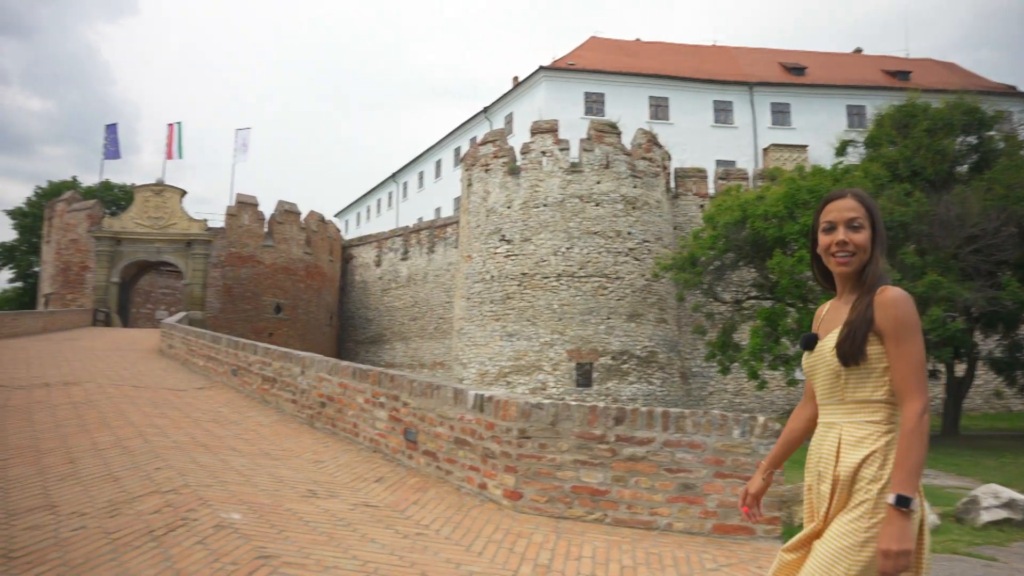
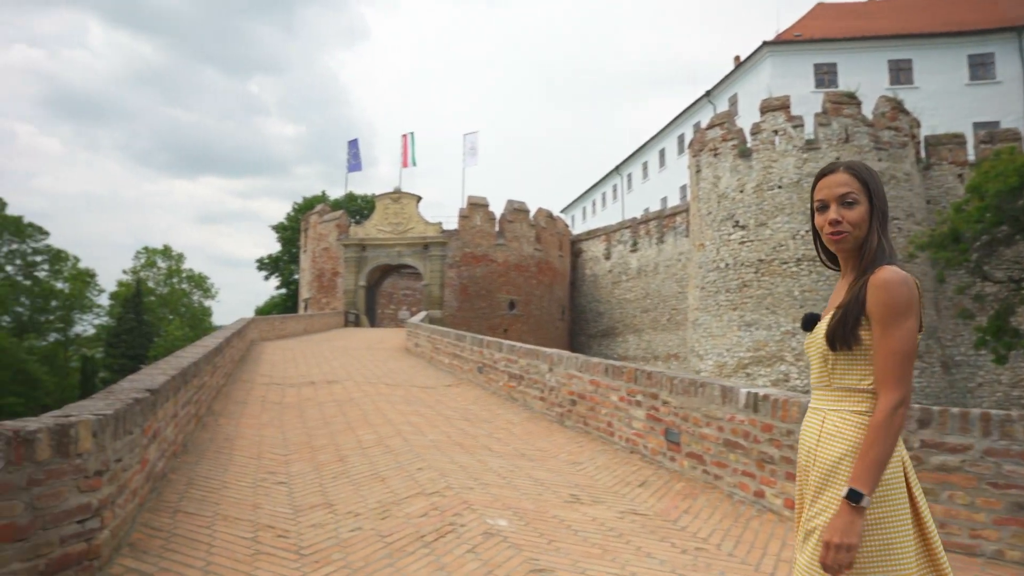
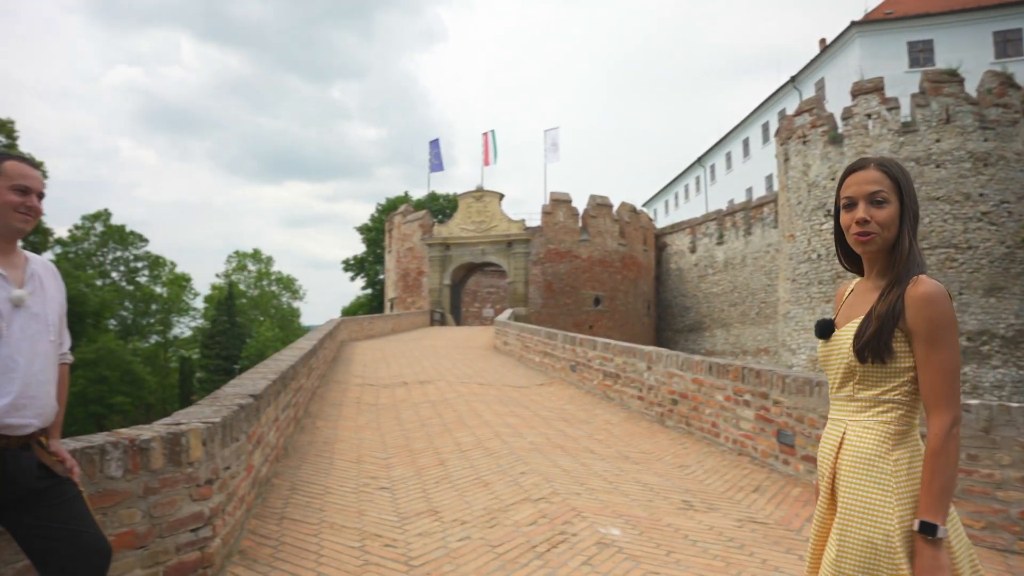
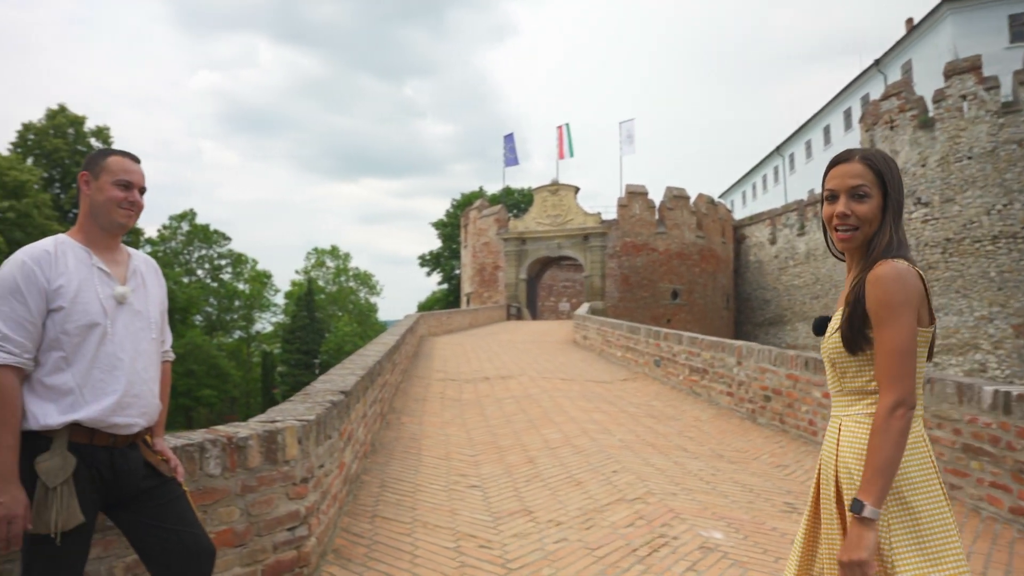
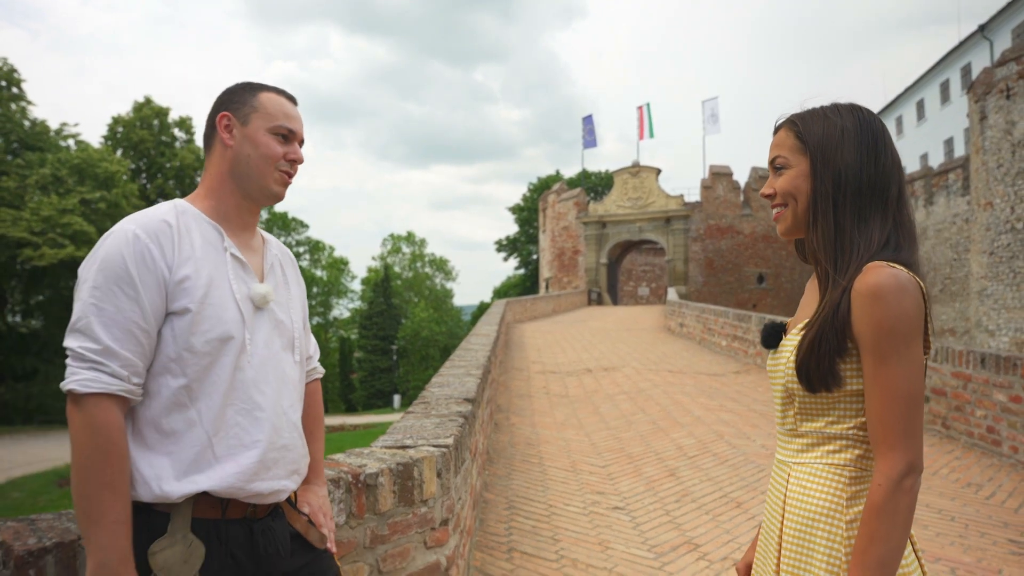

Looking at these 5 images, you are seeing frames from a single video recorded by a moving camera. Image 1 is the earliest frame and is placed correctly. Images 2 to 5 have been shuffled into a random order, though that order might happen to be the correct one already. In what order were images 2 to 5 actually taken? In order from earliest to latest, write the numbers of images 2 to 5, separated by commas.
2, 3, 4, 5
